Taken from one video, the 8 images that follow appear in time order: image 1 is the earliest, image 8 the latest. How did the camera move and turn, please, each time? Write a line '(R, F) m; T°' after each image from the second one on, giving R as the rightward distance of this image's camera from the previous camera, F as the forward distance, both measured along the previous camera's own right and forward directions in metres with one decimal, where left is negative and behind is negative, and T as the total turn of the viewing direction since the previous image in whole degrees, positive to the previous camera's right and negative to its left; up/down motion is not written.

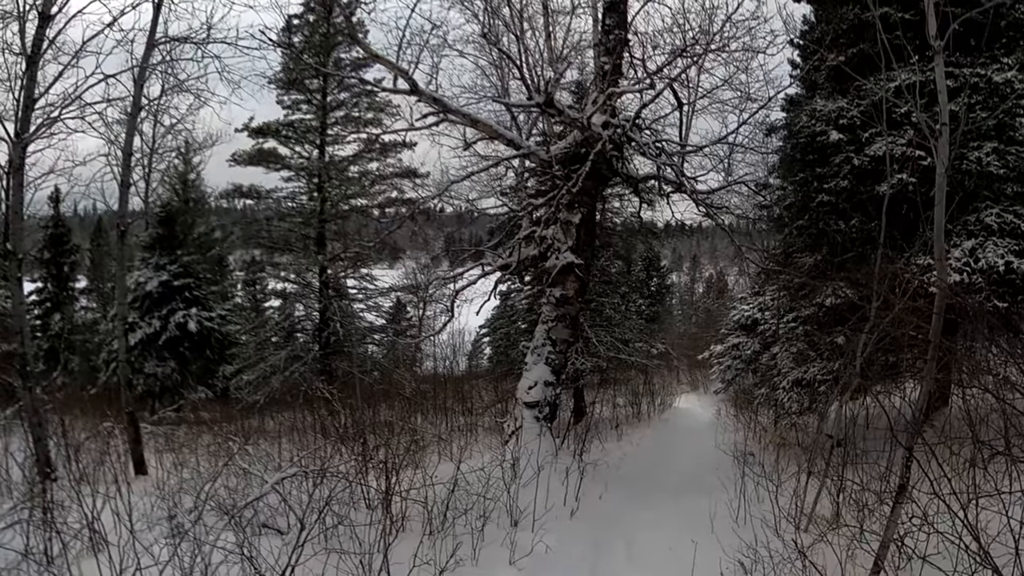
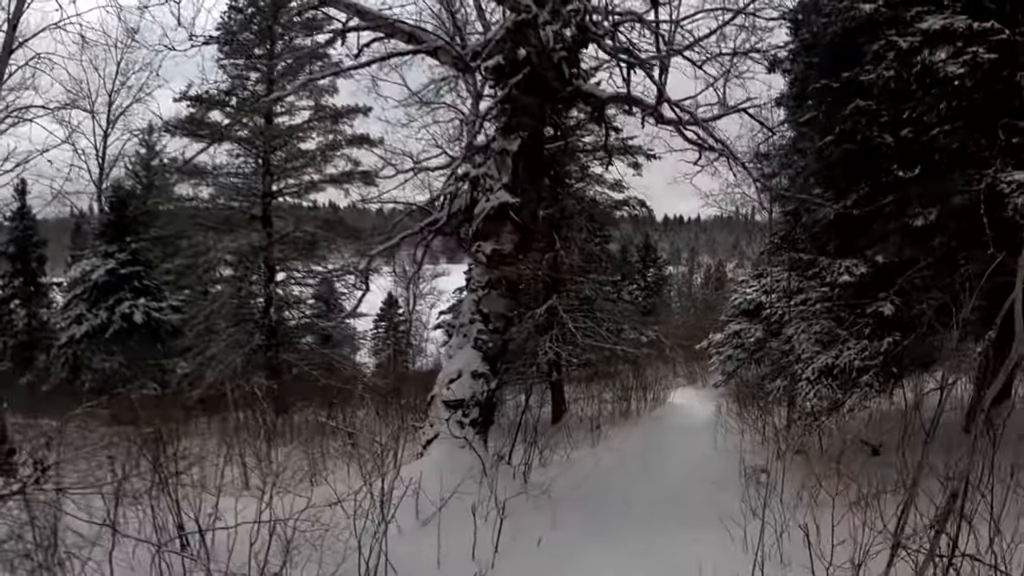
(+0.7, +2.1) m; 0°
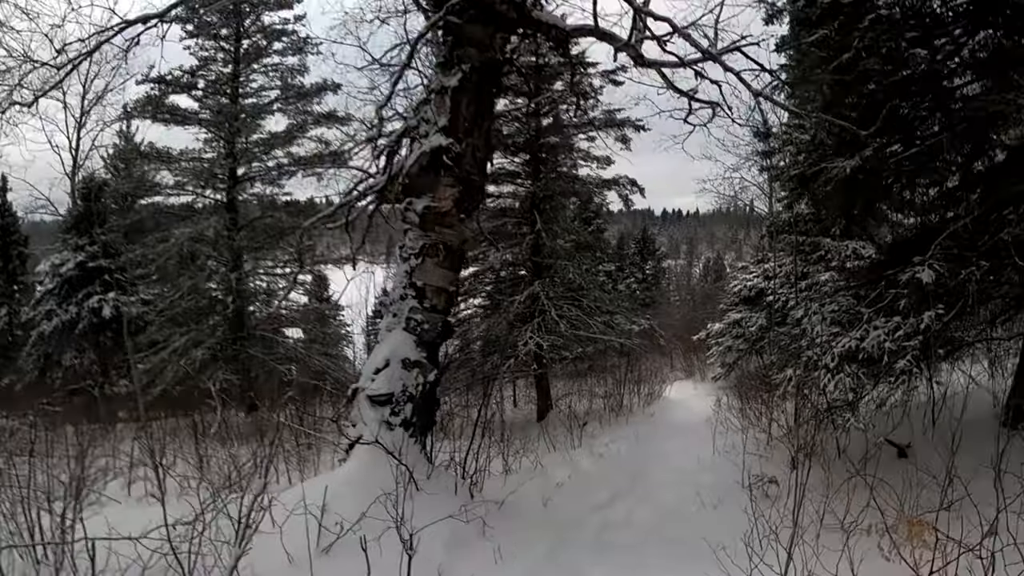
(+0.4, +1.1) m; 0°
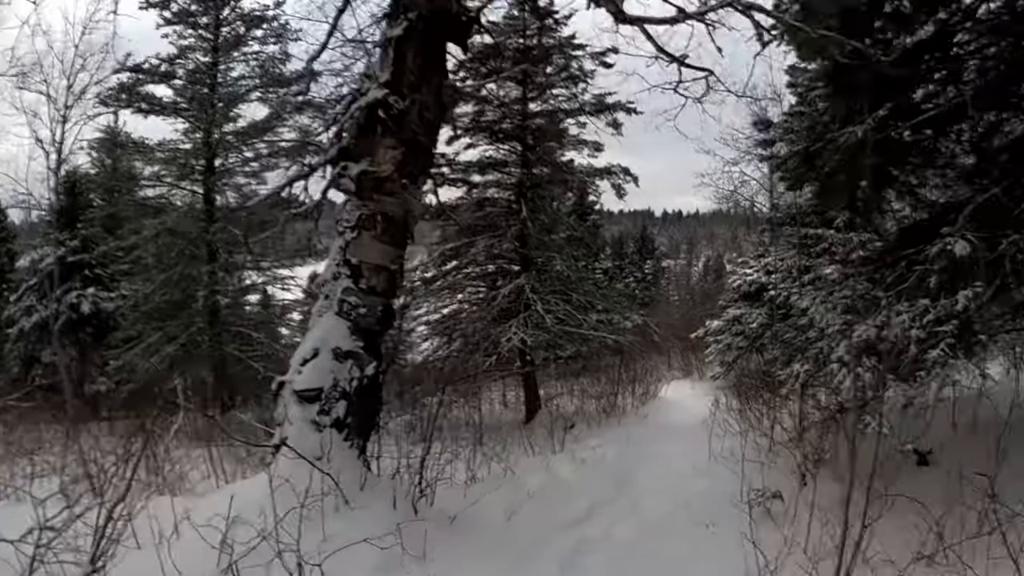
(+0.3, +0.7) m; 0°
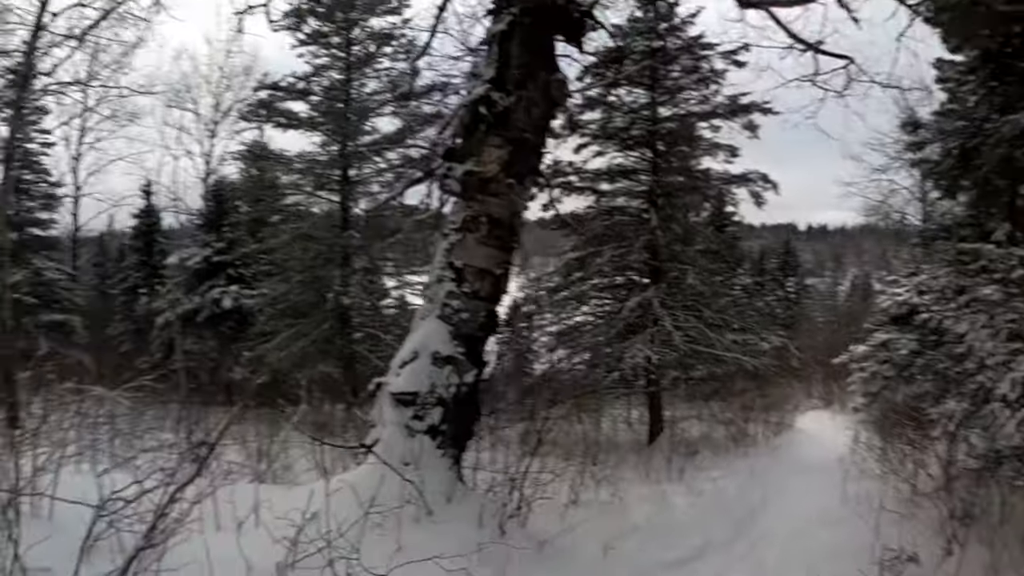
(0.0, +0.2) m; -10°
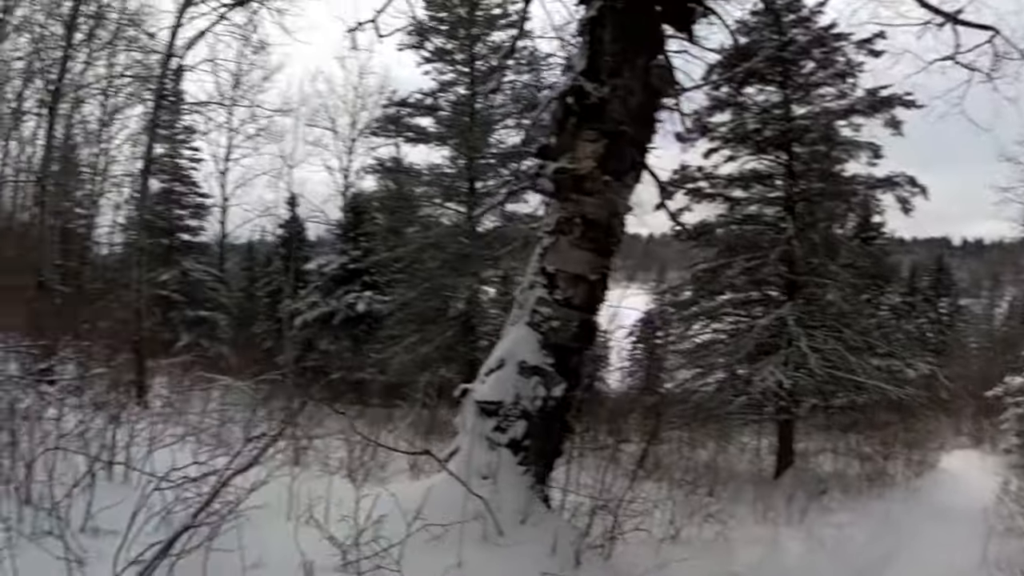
(+0.1, +0.2) m; -10°
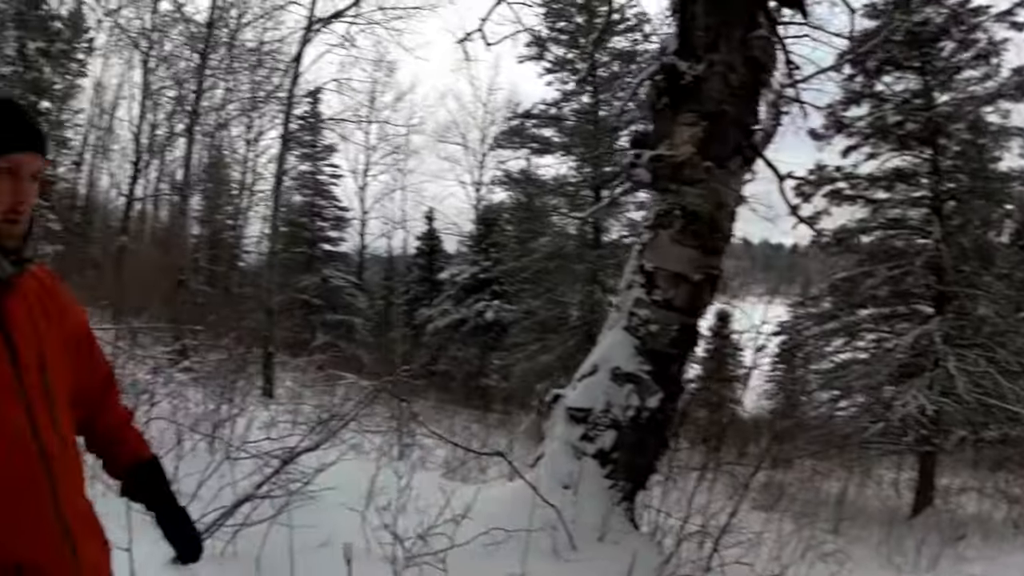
(+0.2, +0.1) m; -12°
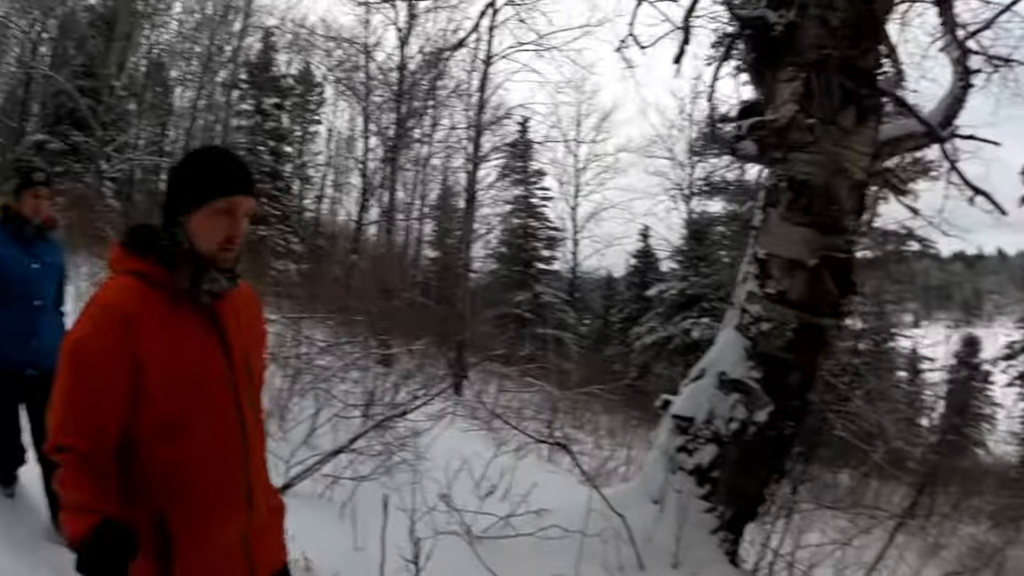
(+0.7, +0.2) m; -22°
